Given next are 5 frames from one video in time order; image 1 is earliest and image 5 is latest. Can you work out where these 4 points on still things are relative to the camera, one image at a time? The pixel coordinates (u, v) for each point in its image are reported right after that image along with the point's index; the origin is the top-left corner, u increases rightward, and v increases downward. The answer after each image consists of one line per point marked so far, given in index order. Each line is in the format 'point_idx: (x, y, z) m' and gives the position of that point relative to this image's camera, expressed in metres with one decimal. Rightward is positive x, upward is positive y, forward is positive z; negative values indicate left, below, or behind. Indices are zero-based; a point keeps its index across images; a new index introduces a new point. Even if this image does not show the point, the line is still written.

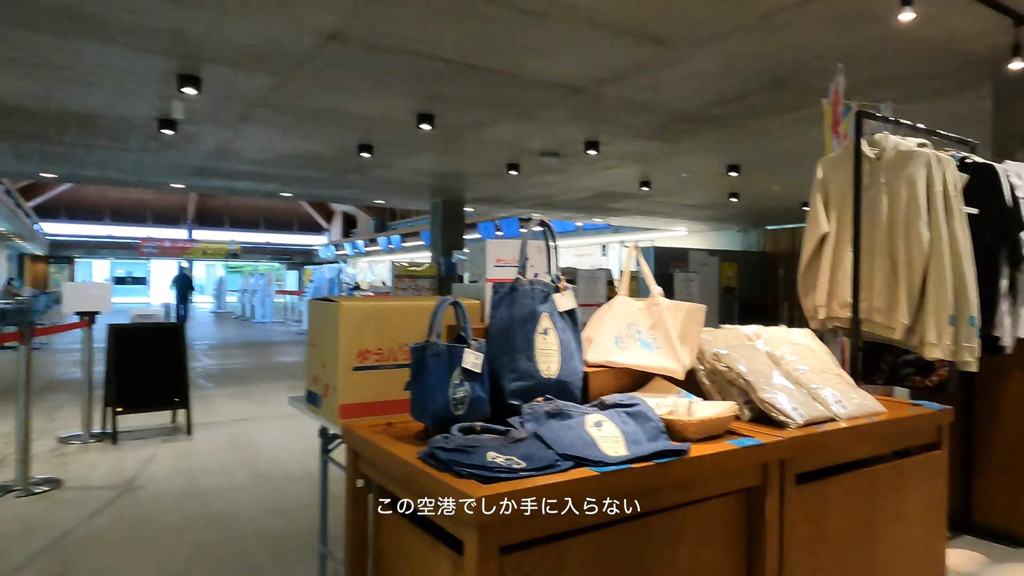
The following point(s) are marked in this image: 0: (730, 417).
0: (+0.6, -0.3, +1.8) m
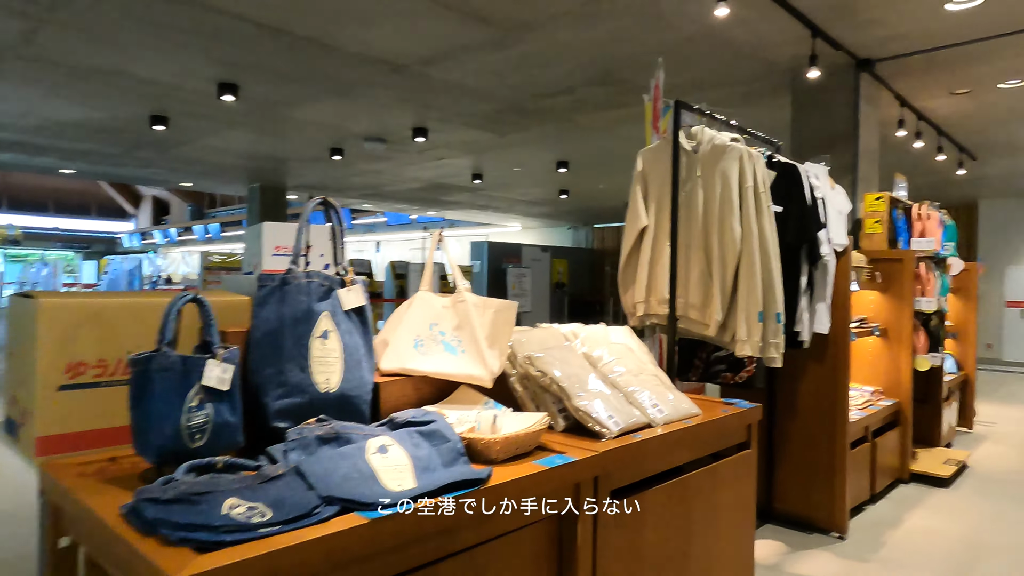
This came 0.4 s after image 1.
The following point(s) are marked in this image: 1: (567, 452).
0: (+0.1, -0.3, +1.5) m
1: (+0.1, -0.4, +1.5) m
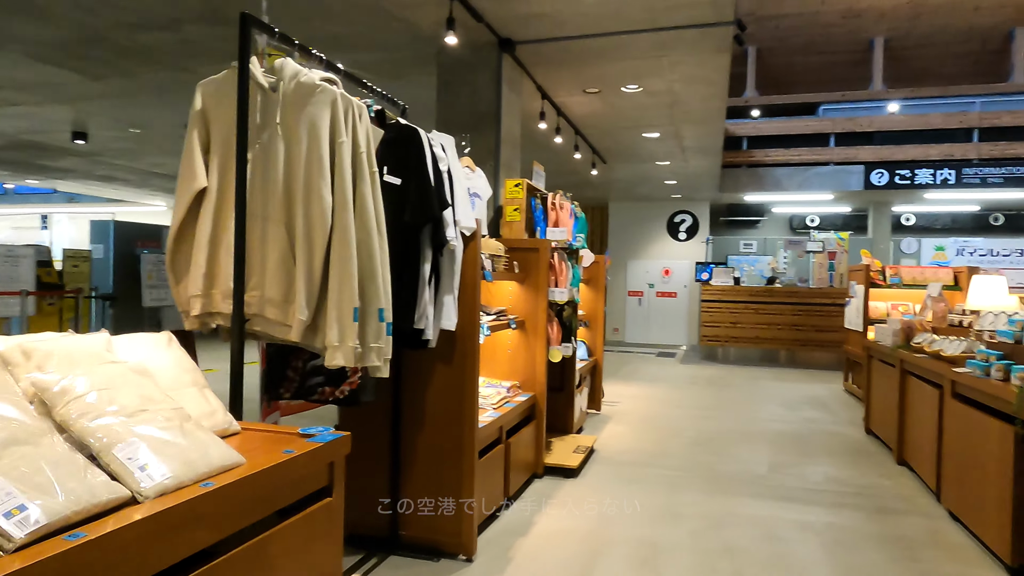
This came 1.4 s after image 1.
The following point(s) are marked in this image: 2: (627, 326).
0: (-0.8, -0.3, +0.7) m
1: (-0.7, -0.4, +0.7) m
2: (+2.0, -0.7, +11.6) m
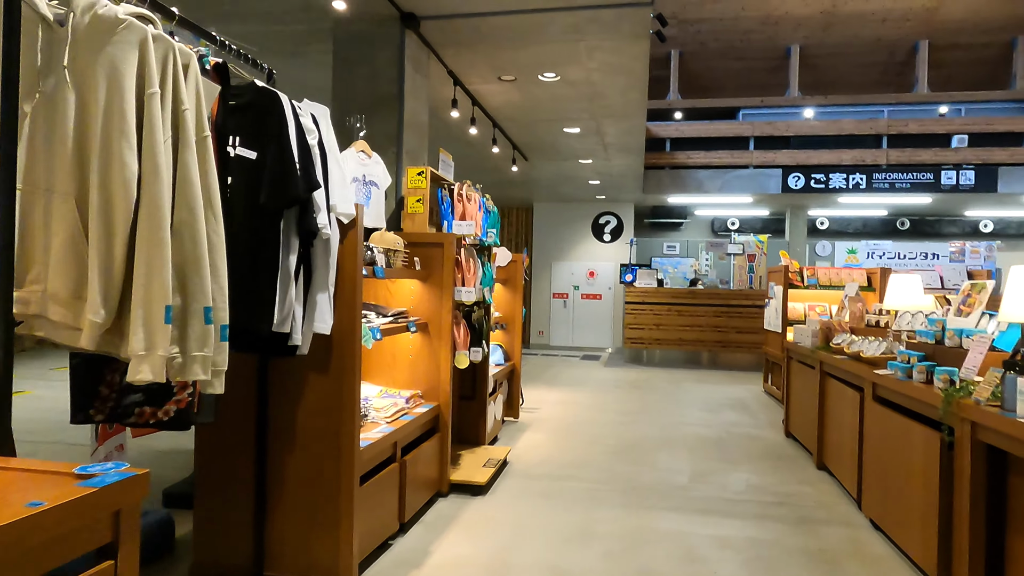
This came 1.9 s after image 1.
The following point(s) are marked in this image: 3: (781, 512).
0: (-1.0, -0.3, +0.3) m
1: (-0.9, -0.3, +0.3) m
2: (+0.7, -0.7, +11.4) m
3: (+1.3, -1.1, +3.3) m
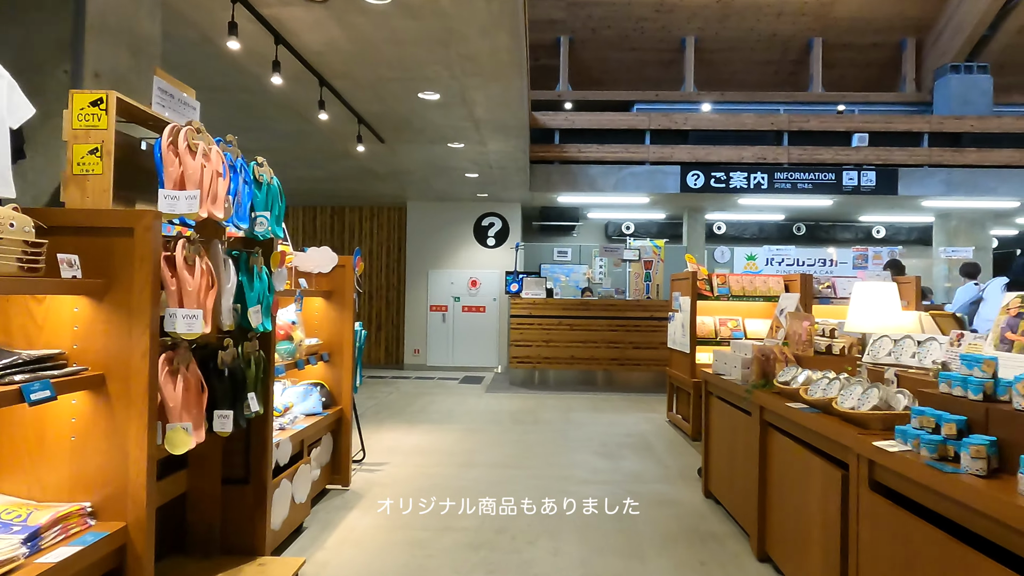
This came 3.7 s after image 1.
0: (-1.2, -0.3, -1.3) m
1: (-1.1, -0.4, -1.3) m
2: (-1.2, -0.9, +9.9) m
3: (+0.6, -1.2, +2.0) m
